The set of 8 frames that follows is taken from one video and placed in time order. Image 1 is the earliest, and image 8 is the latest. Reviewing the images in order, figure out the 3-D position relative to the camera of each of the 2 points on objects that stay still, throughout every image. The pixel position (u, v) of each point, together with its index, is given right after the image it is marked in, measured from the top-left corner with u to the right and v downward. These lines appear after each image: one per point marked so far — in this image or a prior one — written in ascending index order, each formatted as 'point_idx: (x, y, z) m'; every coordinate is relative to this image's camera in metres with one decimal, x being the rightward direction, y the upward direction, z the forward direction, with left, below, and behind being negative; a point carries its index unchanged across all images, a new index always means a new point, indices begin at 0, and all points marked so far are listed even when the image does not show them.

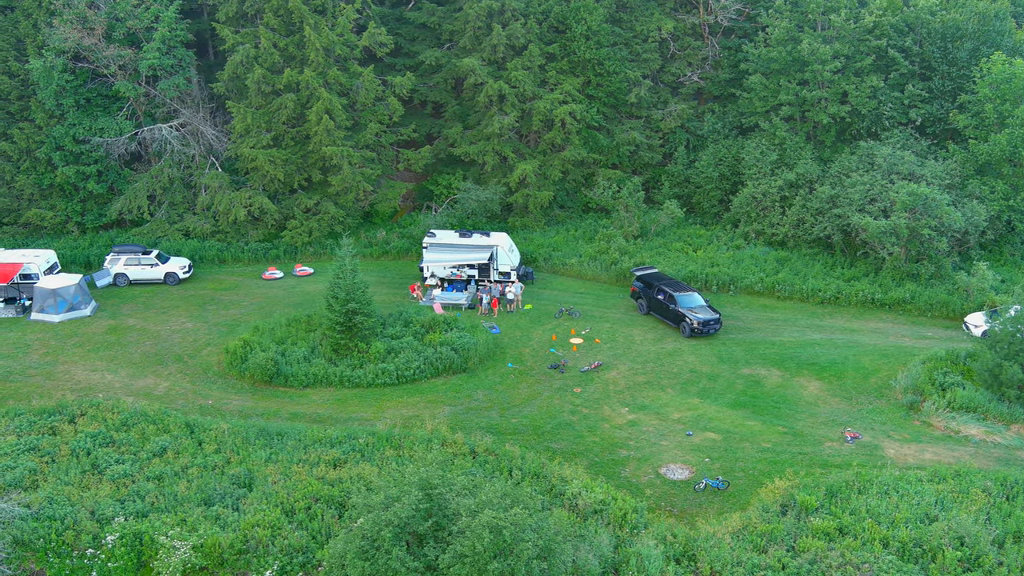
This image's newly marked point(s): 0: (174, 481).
0: (-6.1, -3.5, +17.0) m
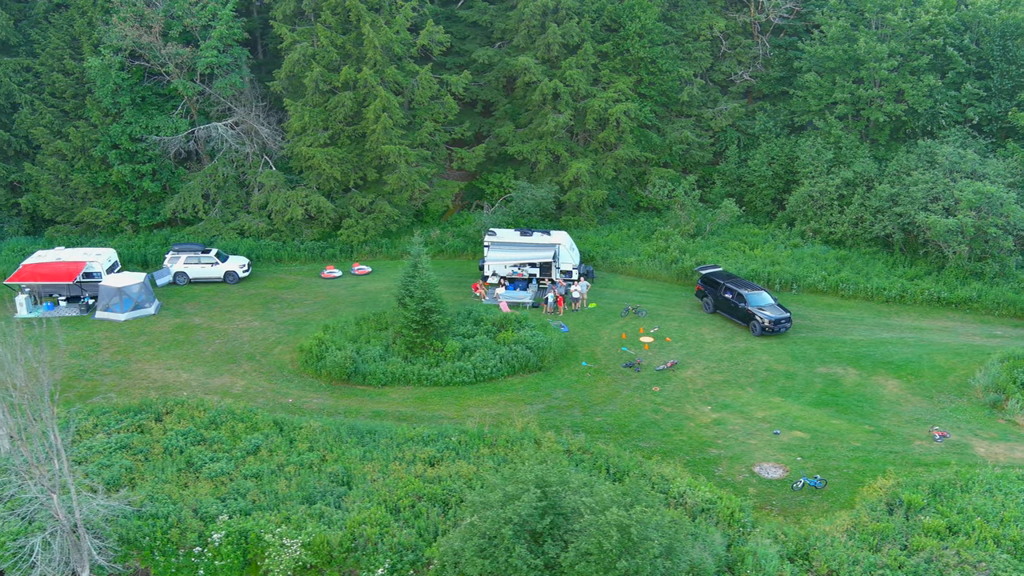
0: (-4.3, -3.4, +16.9) m
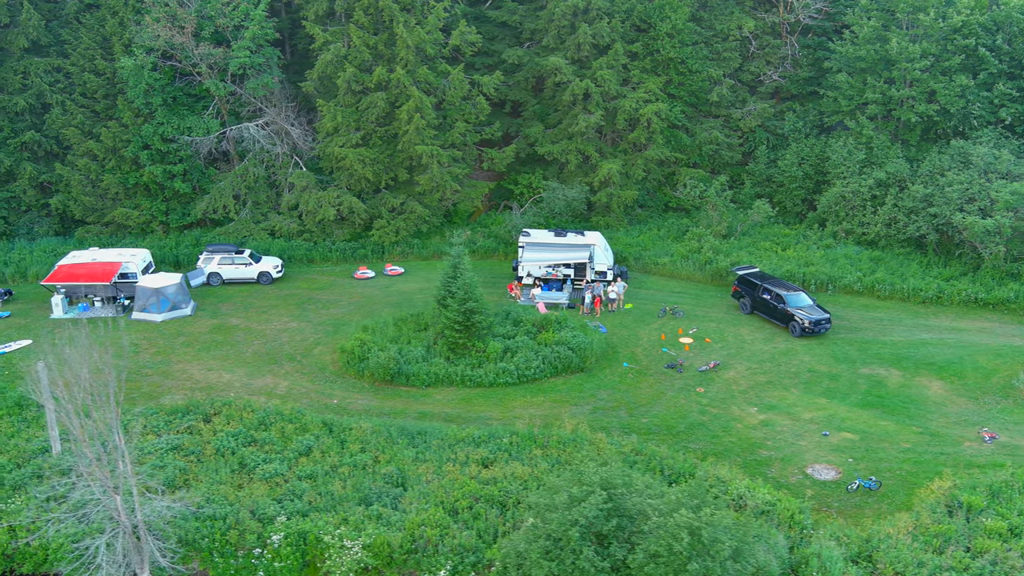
0: (-3.3, -3.5, +16.9) m
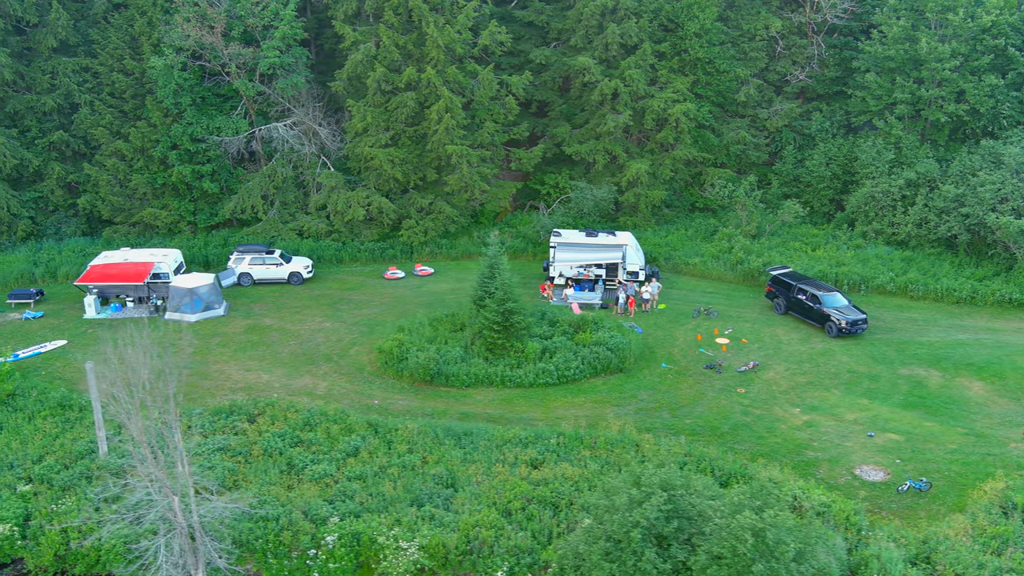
0: (-2.4, -3.5, +16.9) m
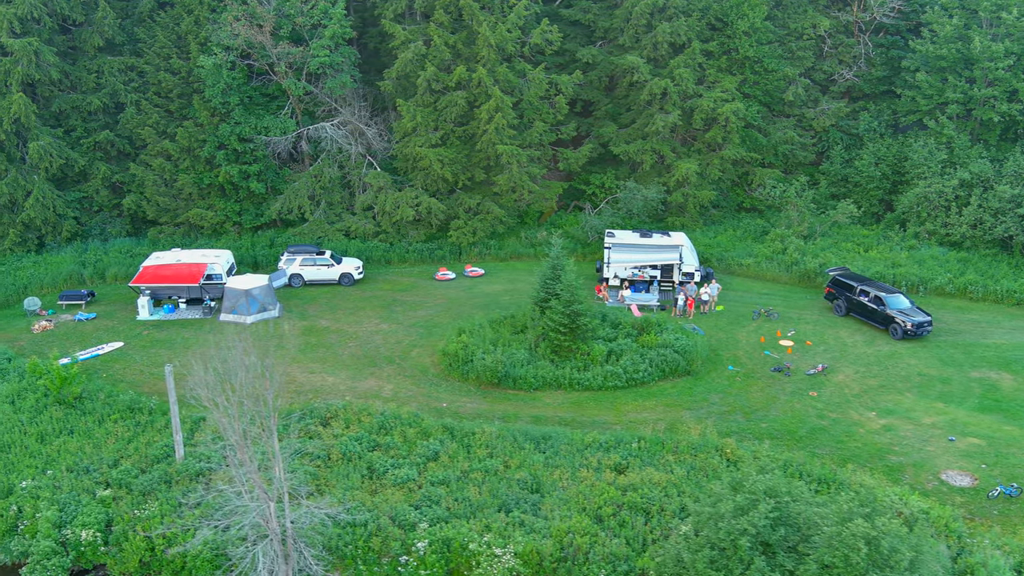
0: (-0.9, -3.5, +16.6) m
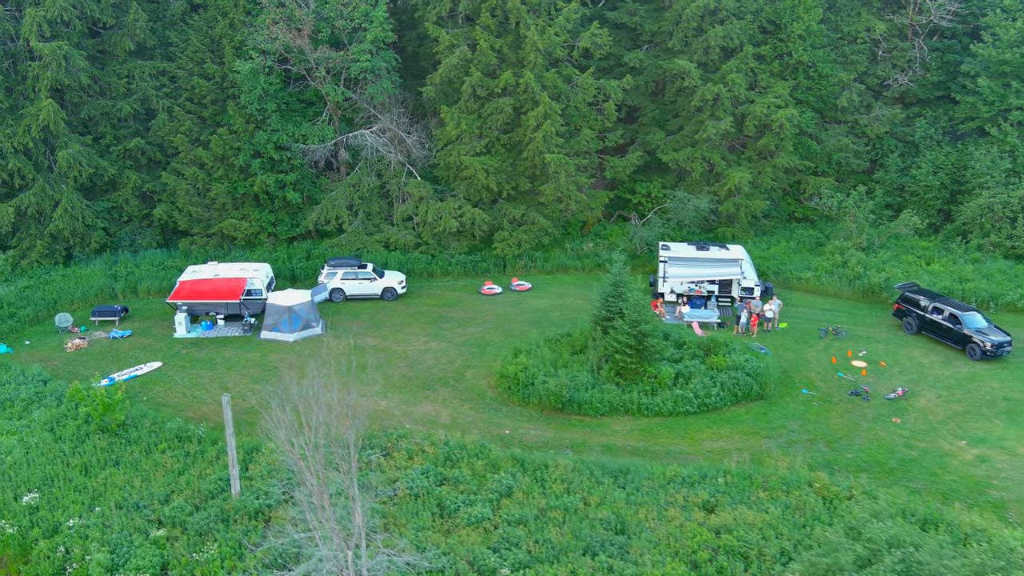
0: (+0.5, -3.9, +15.5) m
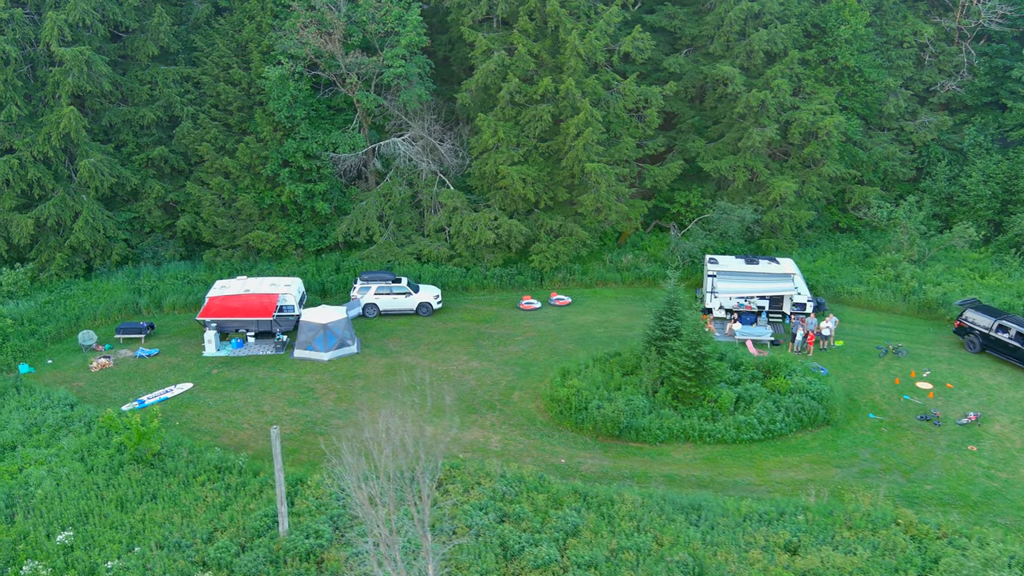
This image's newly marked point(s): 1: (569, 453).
0: (+1.6, -4.3, +14.4) m
1: (+1.1, -3.3, +18.6) m
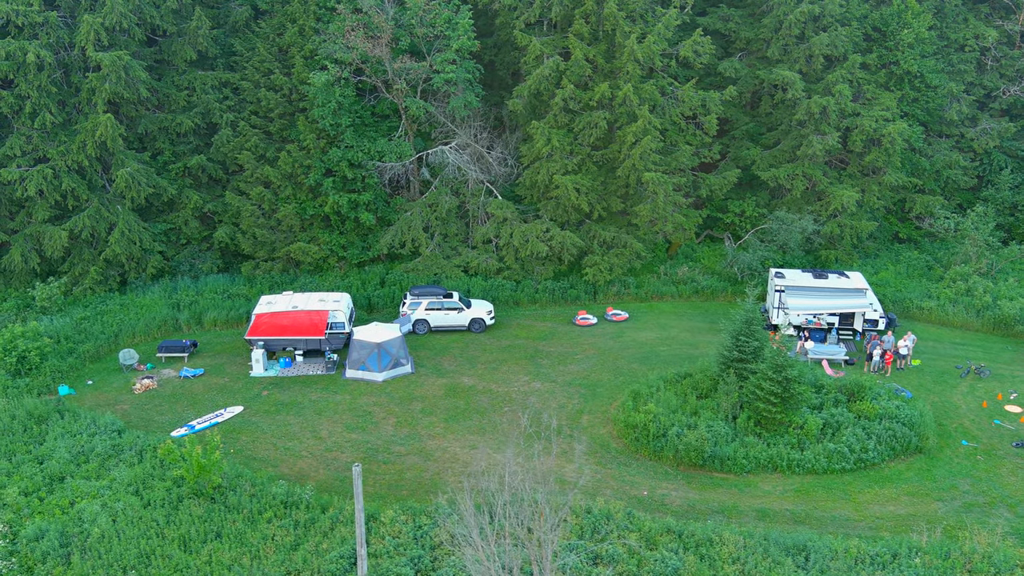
0: (+3.0, -4.7, +13.4) m
1: (+2.6, -3.7, +17.5) m
